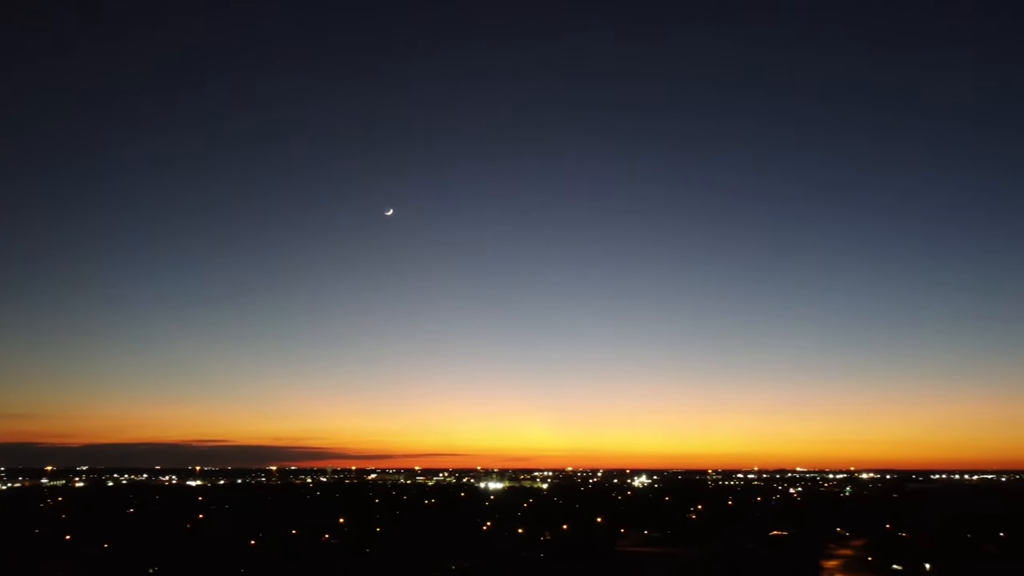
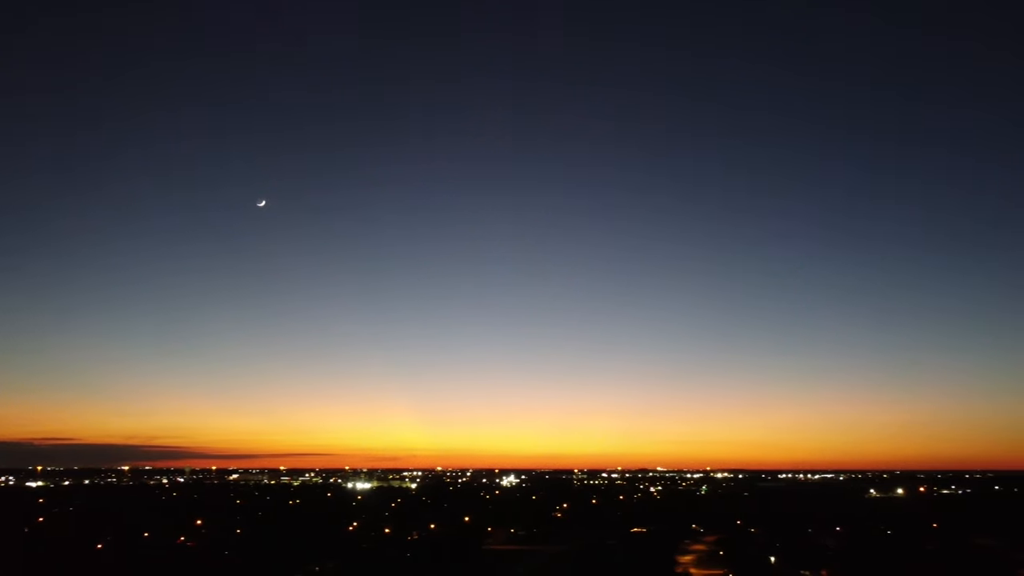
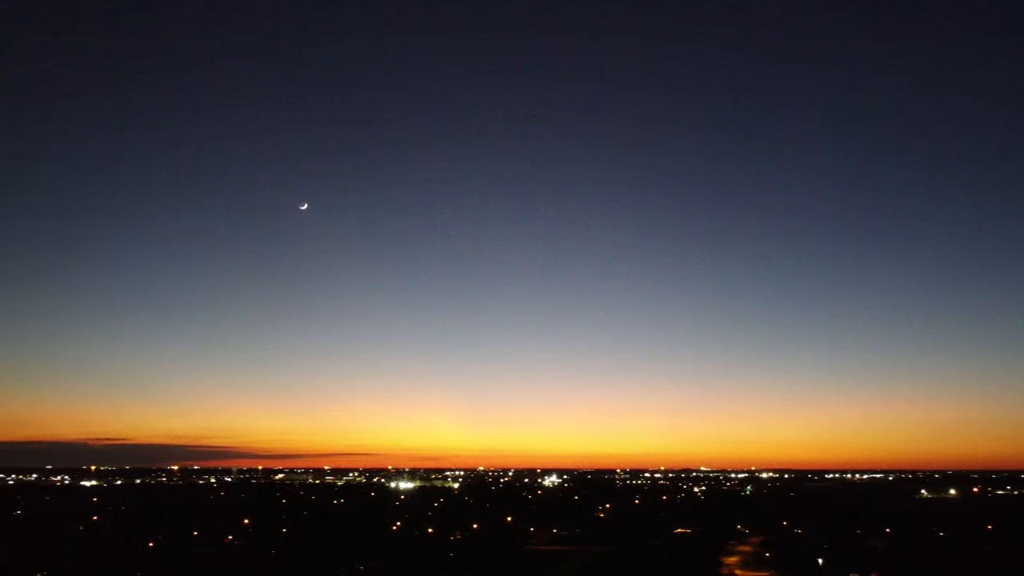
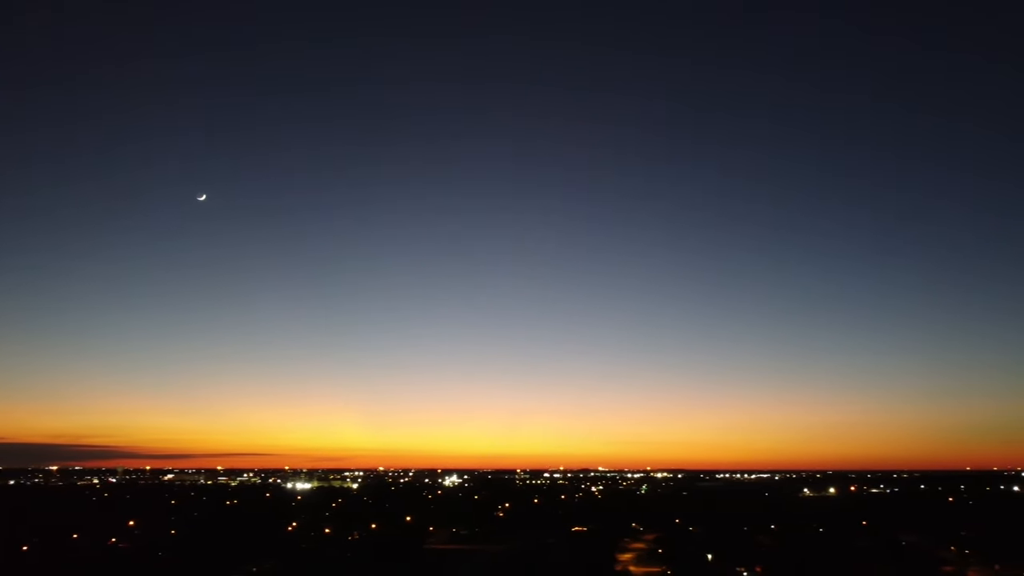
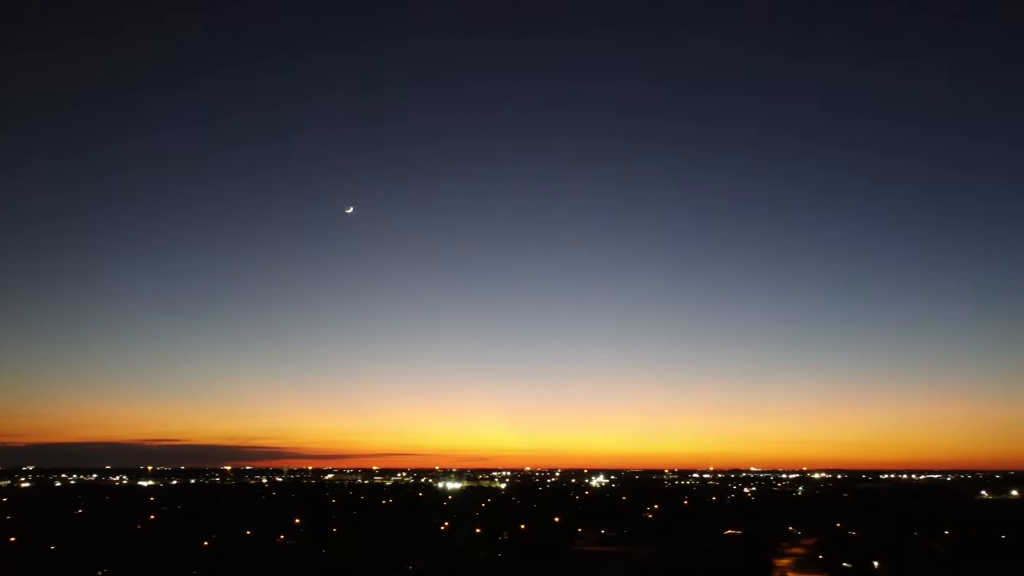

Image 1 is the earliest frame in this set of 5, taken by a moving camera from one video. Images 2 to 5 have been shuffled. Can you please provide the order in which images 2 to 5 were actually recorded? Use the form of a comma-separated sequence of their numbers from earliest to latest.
5, 3, 2, 4
